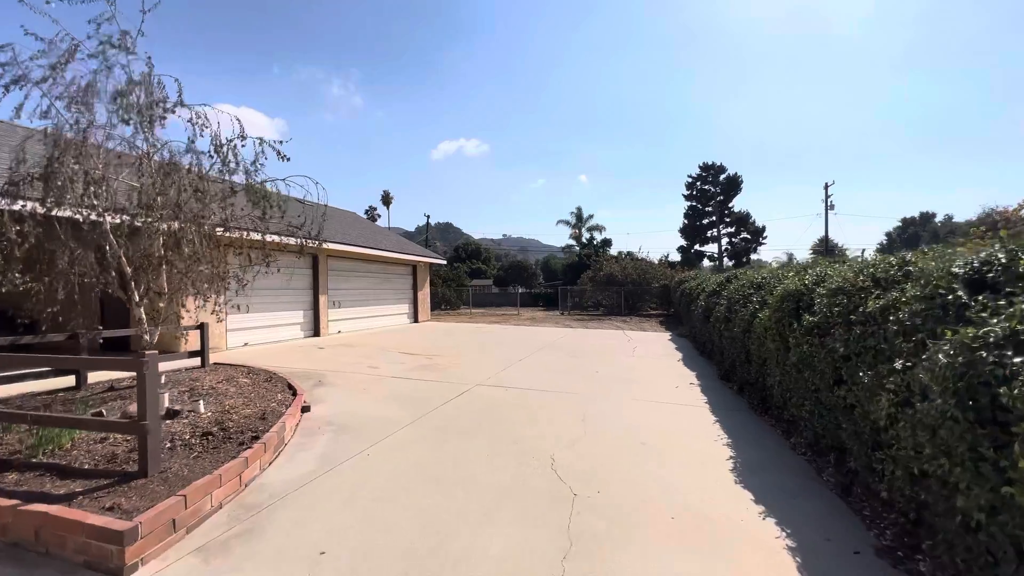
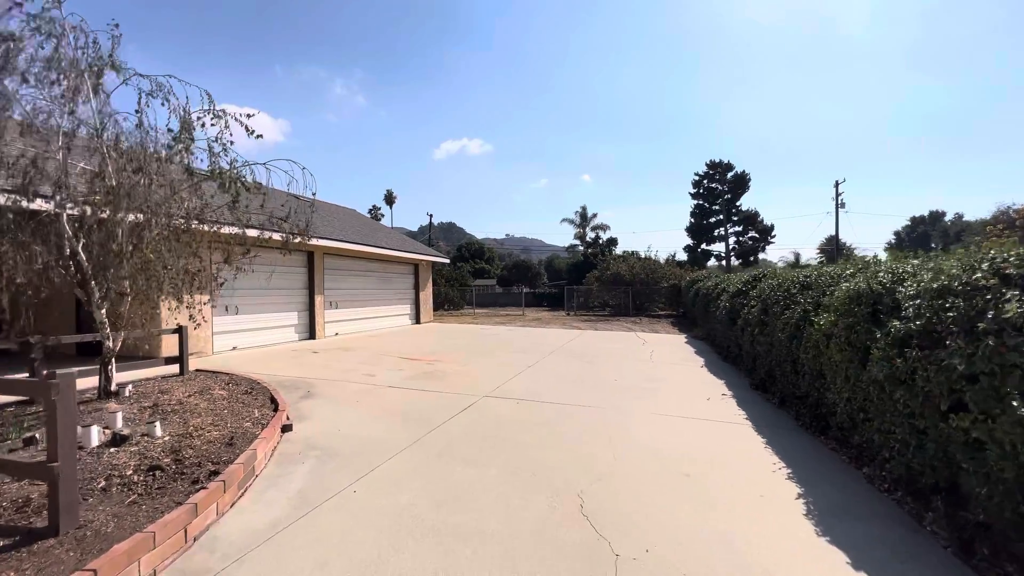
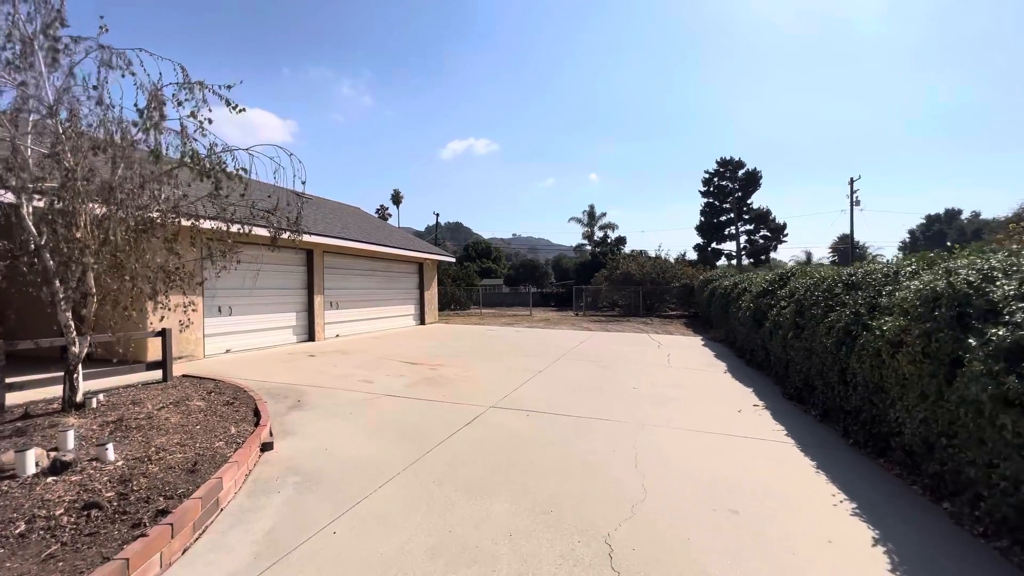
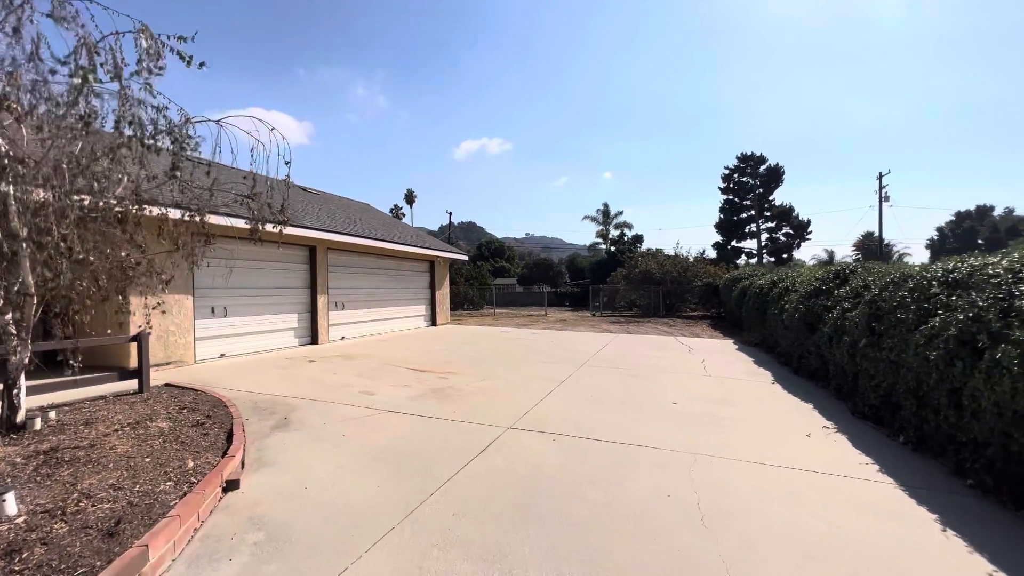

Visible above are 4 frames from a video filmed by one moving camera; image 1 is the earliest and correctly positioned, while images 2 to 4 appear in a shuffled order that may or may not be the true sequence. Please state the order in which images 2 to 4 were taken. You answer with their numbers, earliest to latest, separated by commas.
2, 3, 4
